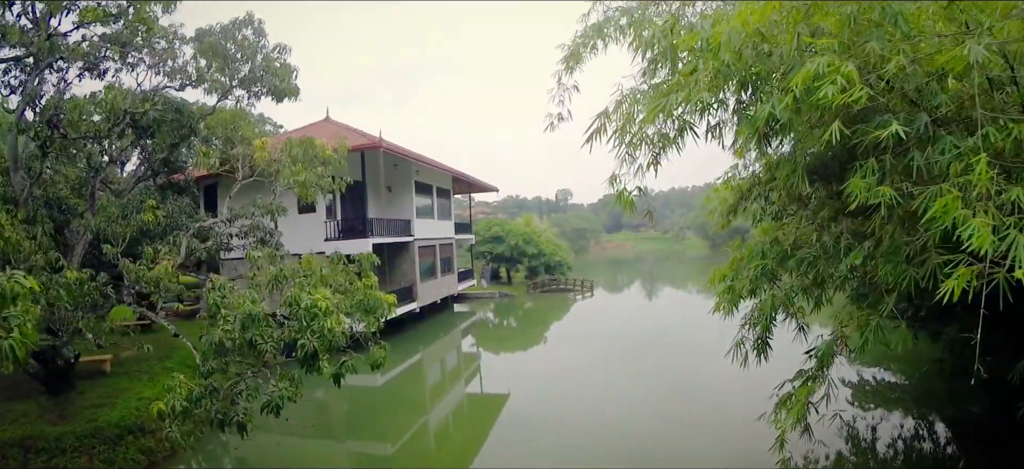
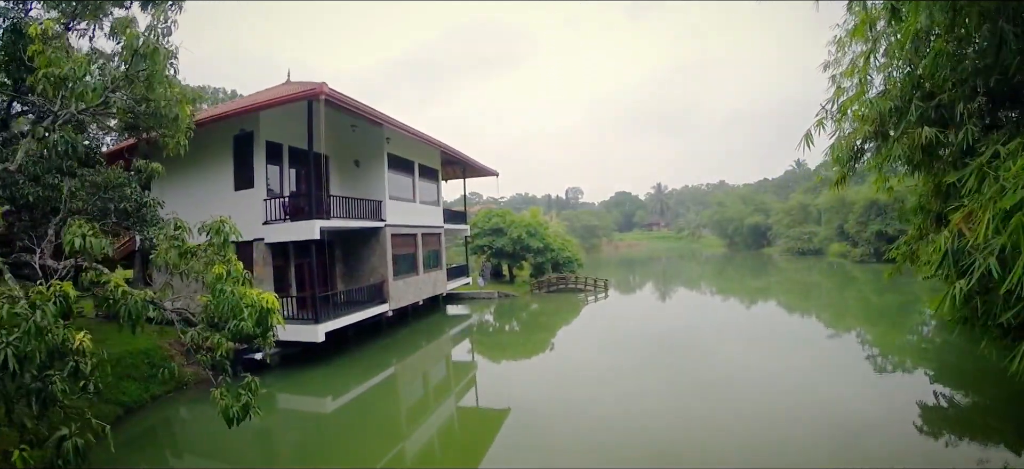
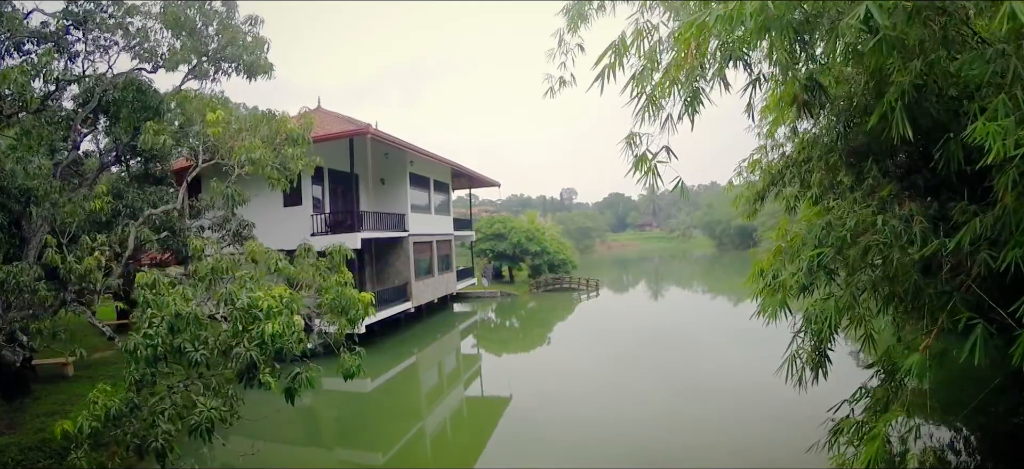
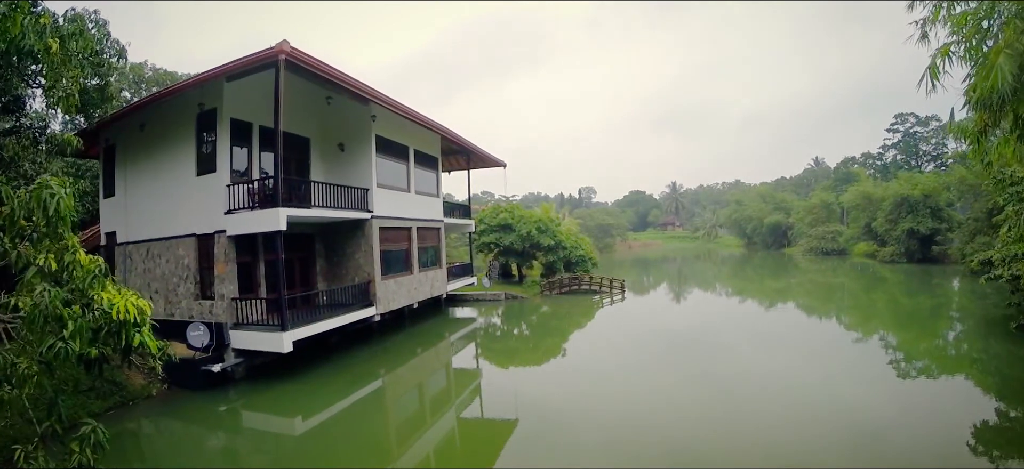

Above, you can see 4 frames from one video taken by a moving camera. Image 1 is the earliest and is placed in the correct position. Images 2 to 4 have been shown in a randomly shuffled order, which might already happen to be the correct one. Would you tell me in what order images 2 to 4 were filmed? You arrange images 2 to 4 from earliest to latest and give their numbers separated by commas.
3, 2, 4
